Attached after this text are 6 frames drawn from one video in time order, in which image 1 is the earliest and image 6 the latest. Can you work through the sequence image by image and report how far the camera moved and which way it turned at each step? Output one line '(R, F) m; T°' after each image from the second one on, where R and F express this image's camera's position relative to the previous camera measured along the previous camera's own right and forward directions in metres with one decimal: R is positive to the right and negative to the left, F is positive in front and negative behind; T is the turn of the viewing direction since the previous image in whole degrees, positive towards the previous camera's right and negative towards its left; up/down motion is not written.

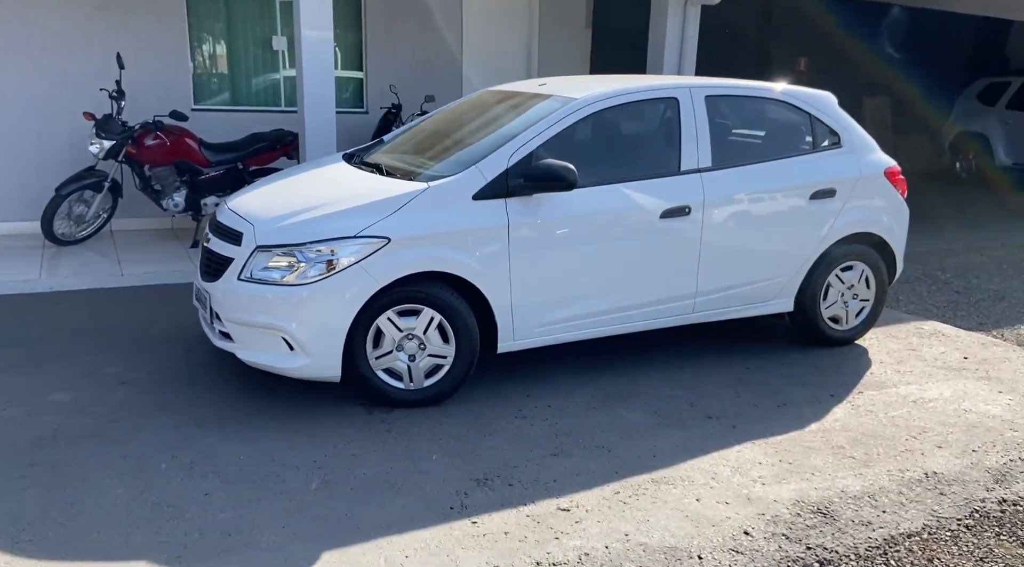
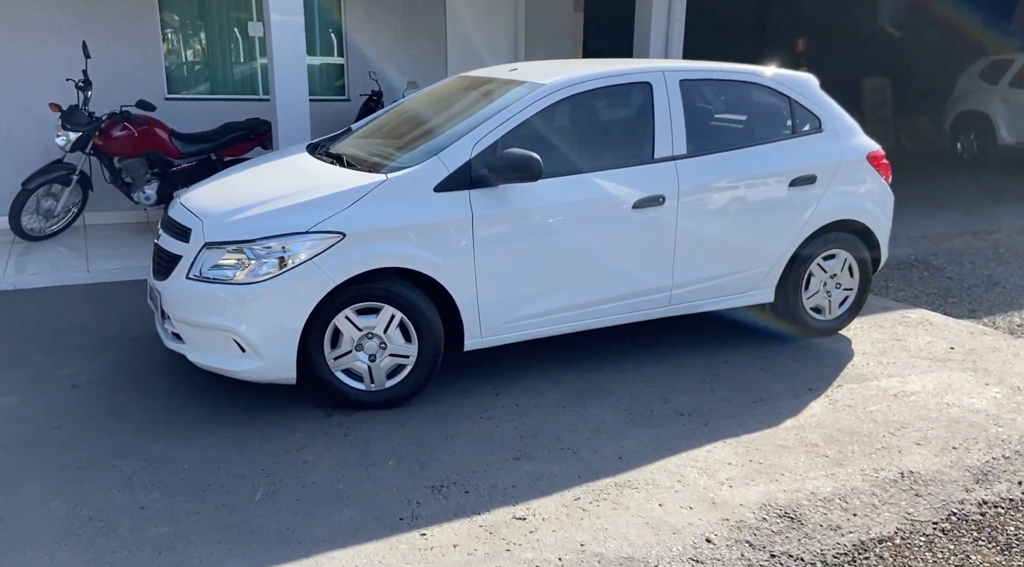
(+0.2, +0.2) m; 0°
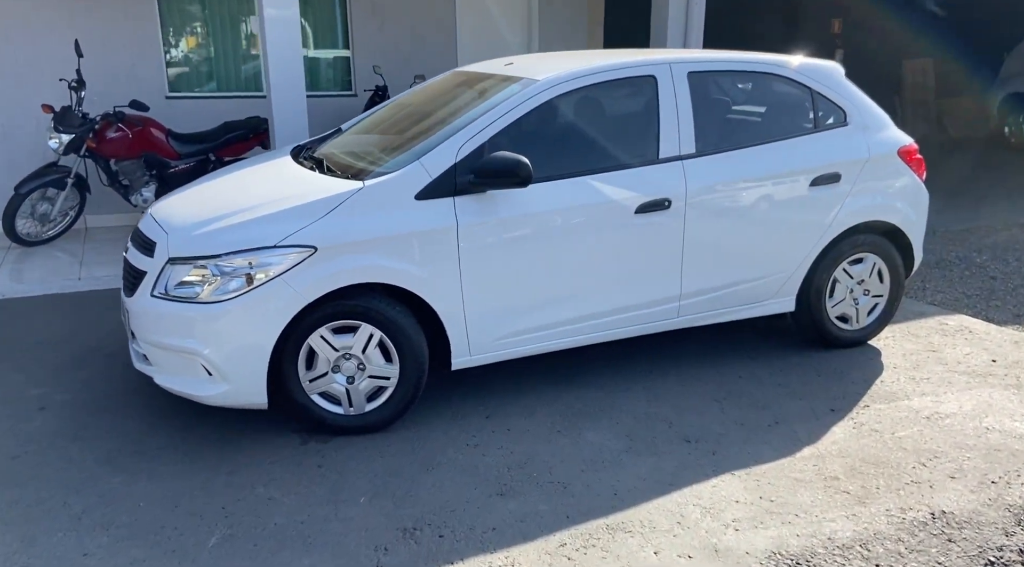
(+0.2, +0.4) m; -2°
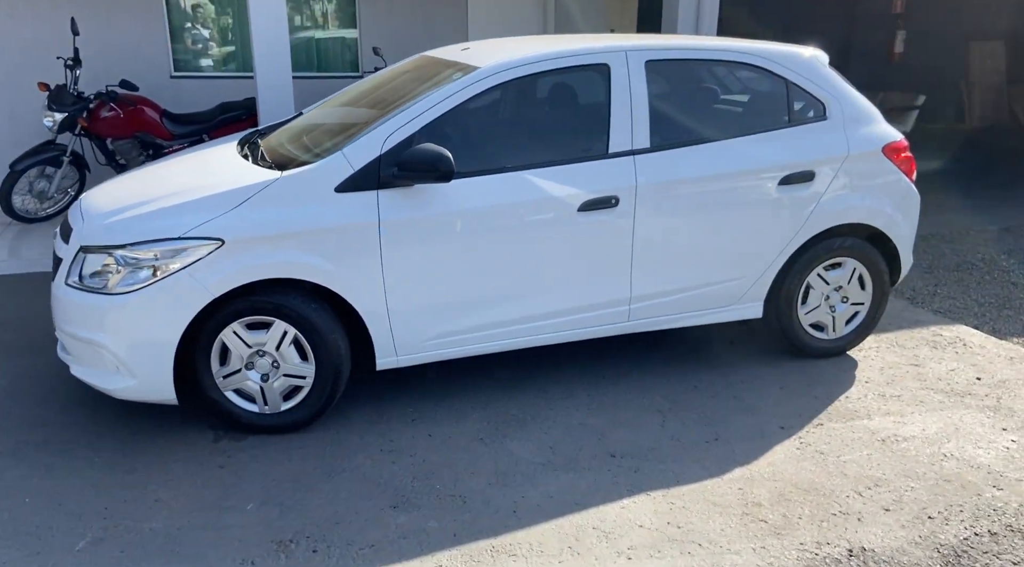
(+0.7, +0.2) m; -4°
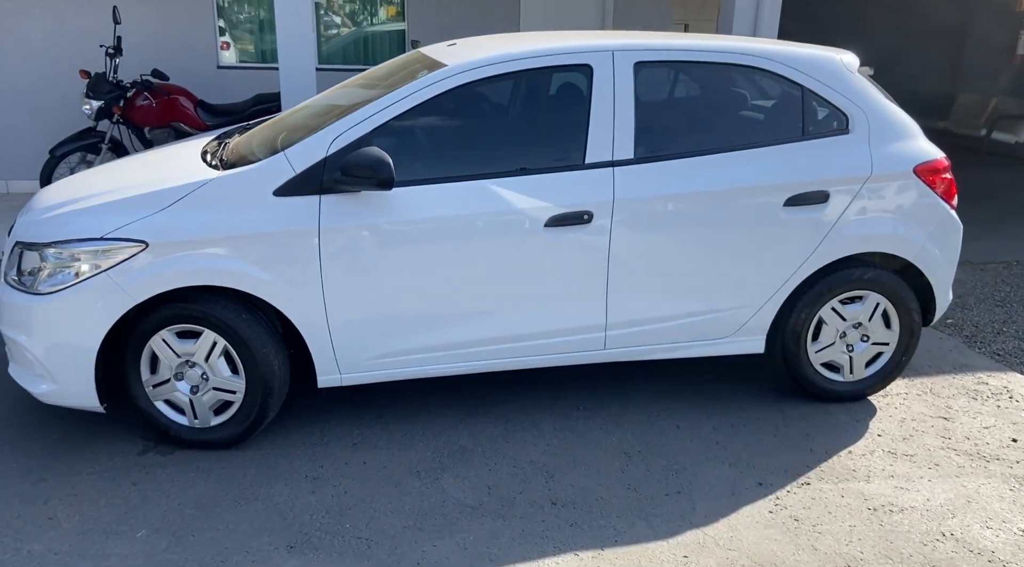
(+0.7, +0.4) m; -7°
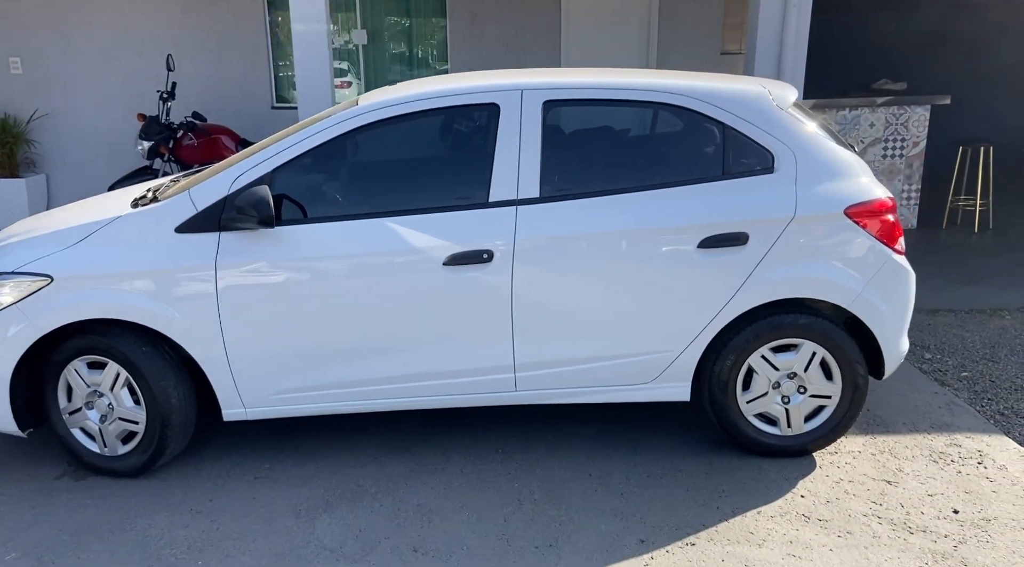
(+1.1, +0.1) m; -9°
